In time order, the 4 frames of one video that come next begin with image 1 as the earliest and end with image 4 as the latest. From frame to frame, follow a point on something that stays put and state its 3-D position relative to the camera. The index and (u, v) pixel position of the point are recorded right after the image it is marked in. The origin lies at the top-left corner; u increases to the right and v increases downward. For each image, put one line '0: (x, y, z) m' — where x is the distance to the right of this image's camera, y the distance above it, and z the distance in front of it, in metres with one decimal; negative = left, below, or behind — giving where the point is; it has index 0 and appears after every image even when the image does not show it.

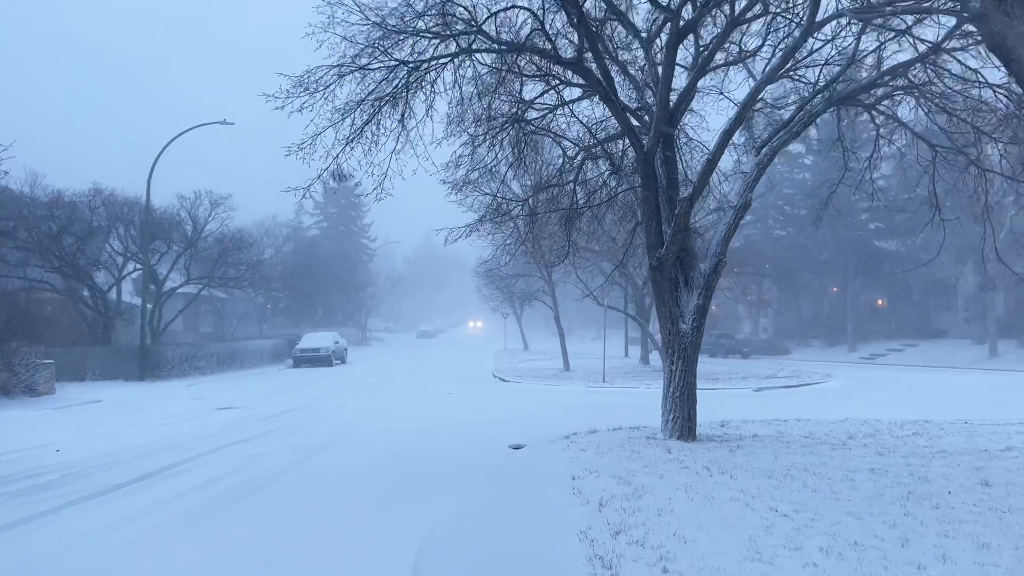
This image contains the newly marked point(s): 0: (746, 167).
0: (+3.3, +1.7, +11.4) m
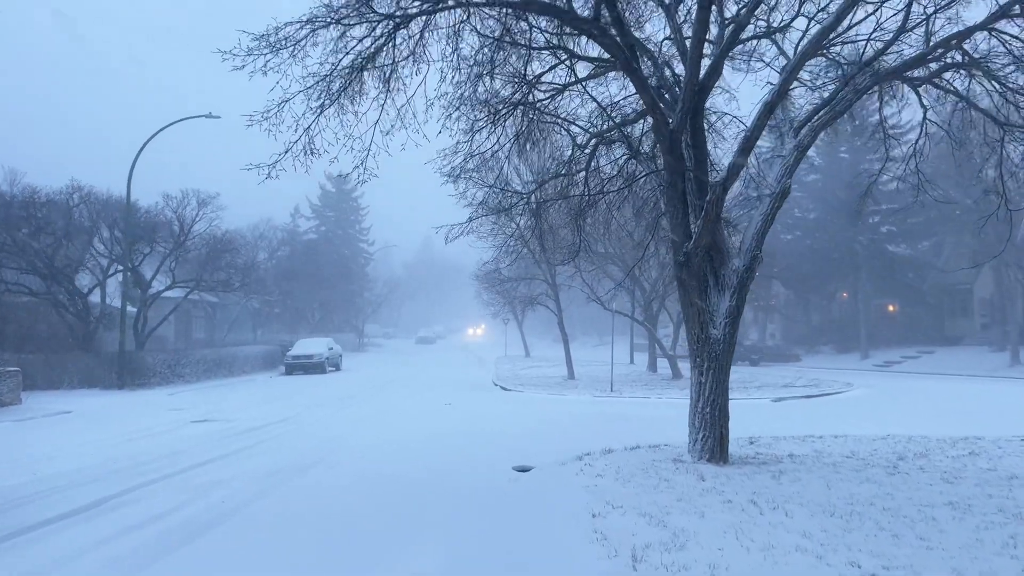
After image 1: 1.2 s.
0: (+3.4, +1.7, +10.1) m
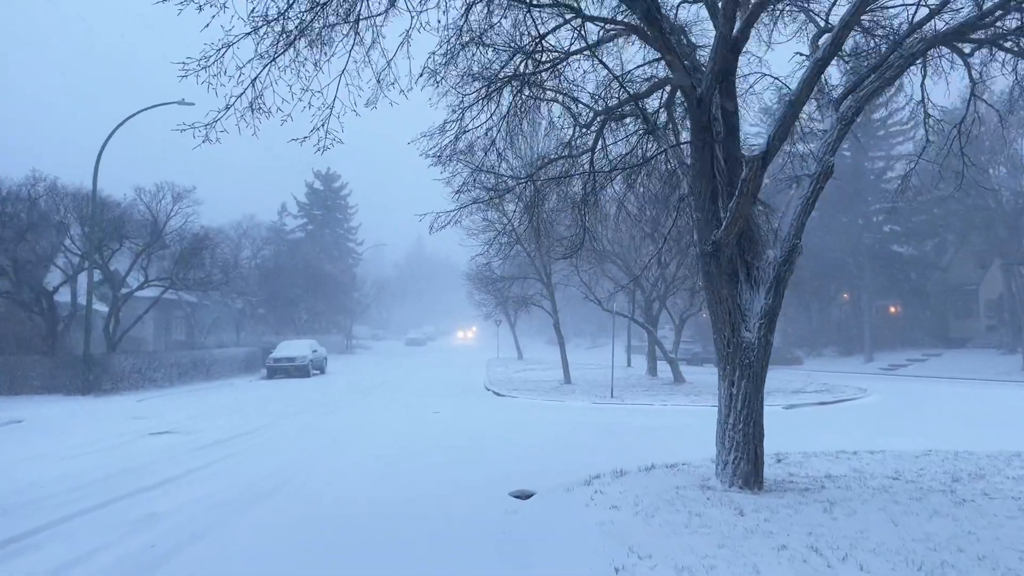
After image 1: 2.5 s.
0: (+3.4, +1.7, +8.8) m
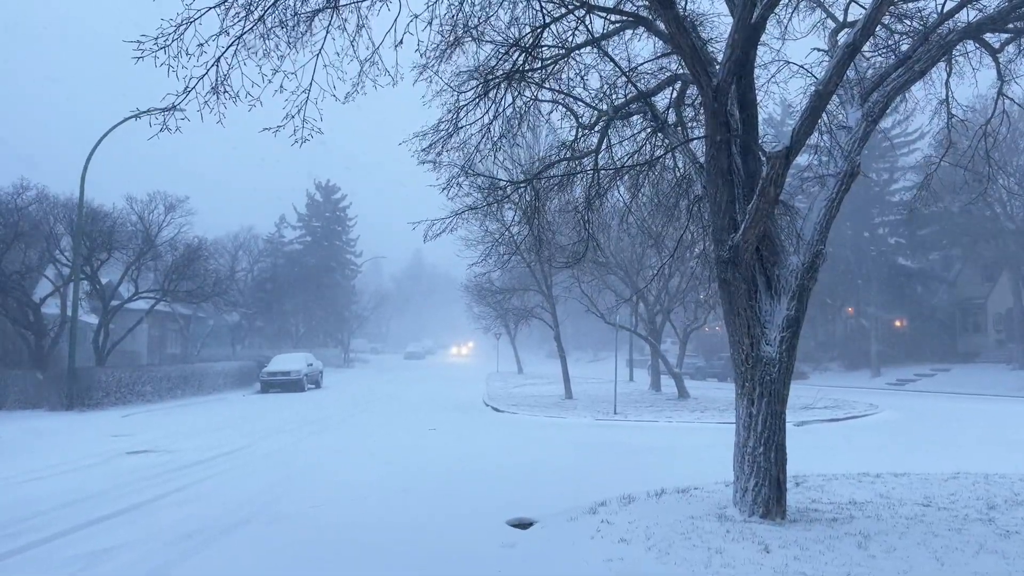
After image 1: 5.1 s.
0: (+3.4, +1.6, +8.2) m
